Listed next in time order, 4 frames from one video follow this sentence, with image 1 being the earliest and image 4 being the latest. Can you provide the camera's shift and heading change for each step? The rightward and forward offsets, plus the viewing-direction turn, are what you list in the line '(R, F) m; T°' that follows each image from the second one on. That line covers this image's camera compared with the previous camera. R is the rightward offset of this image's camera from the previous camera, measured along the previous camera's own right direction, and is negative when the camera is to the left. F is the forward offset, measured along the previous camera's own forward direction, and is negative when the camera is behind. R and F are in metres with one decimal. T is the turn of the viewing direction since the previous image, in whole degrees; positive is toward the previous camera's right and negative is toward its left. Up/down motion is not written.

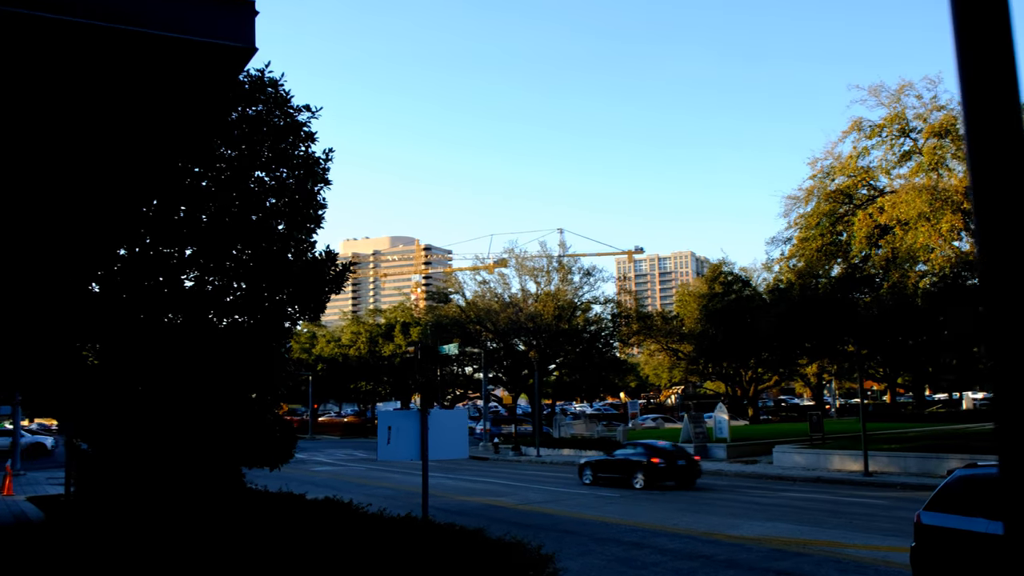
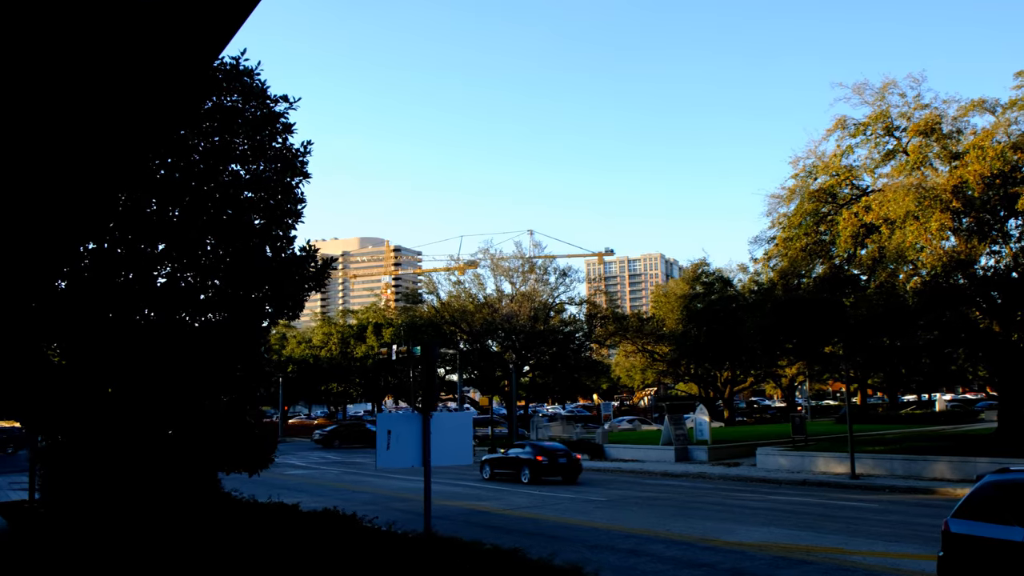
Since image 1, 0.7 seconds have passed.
(-0.3, +0.5) m; +2°
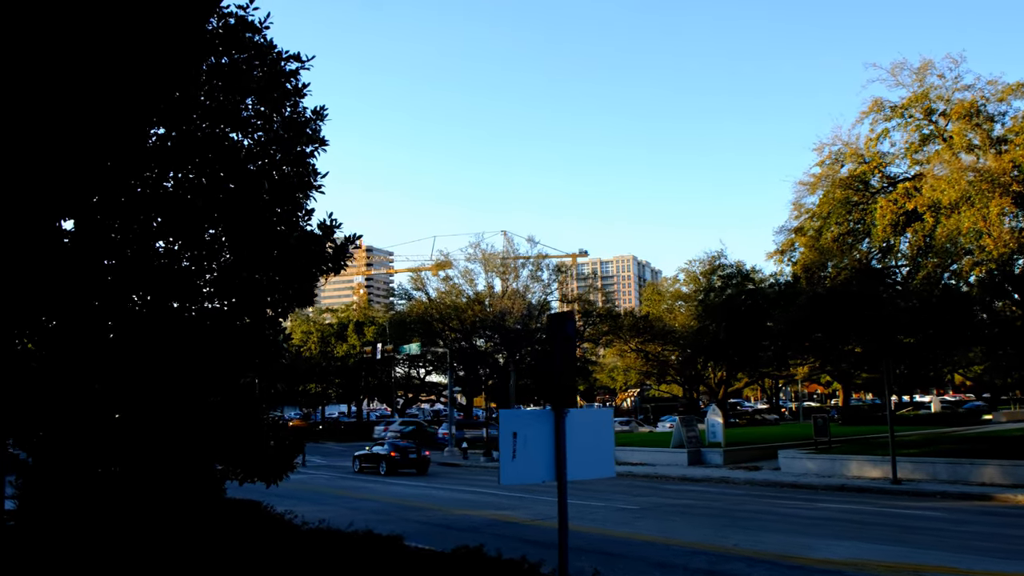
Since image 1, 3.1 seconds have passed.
(-1.1, +1.6) m; +2°
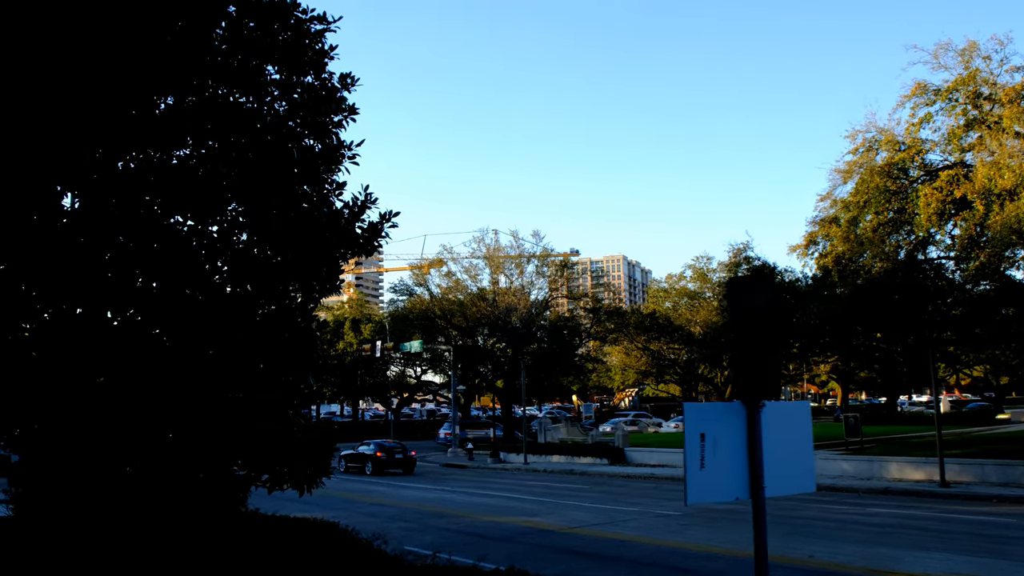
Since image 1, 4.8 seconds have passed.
(-0.8, +1.2) m; +1°
